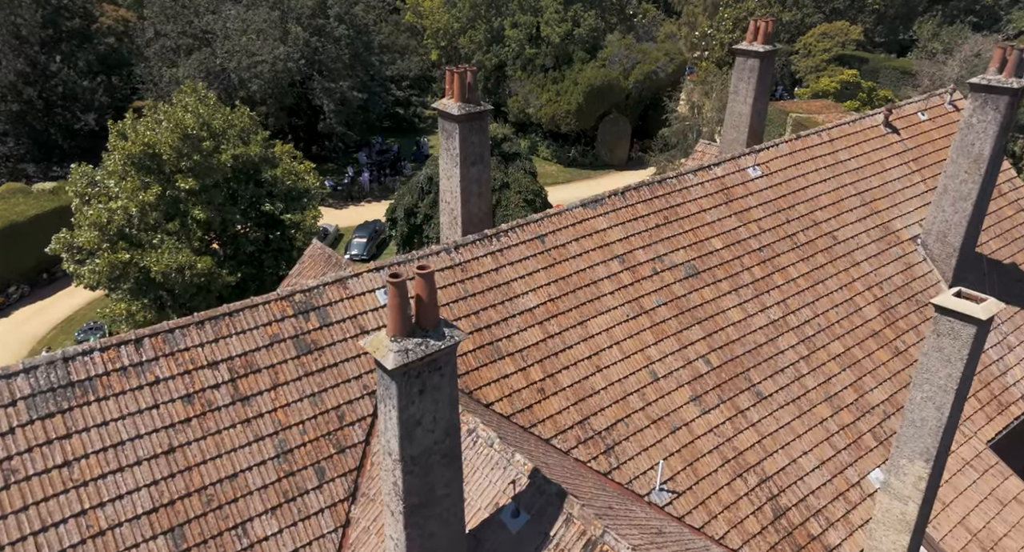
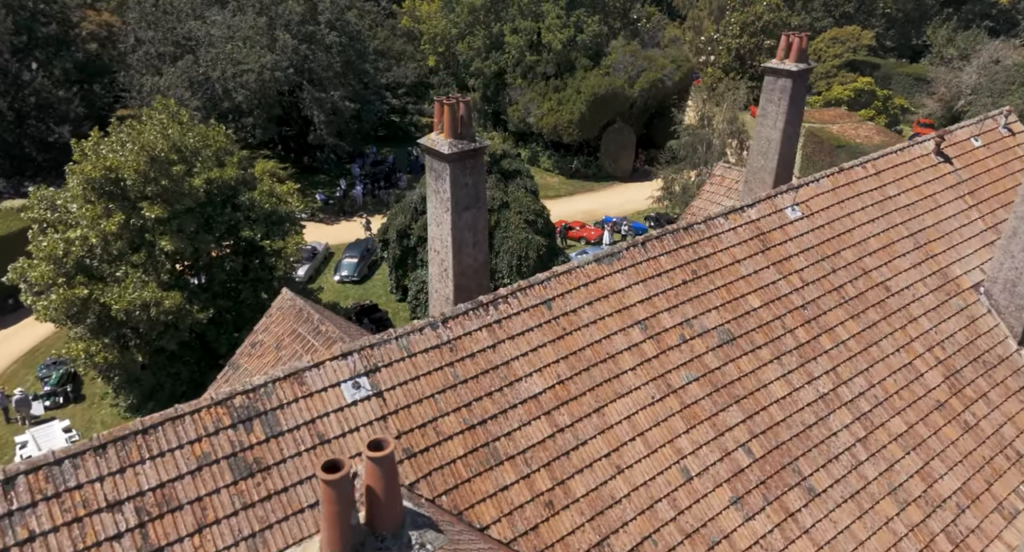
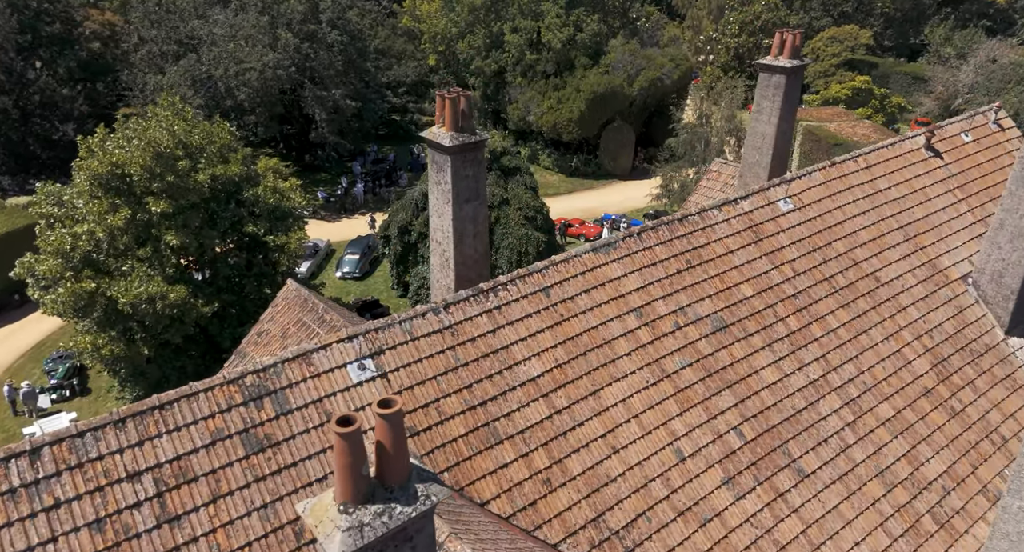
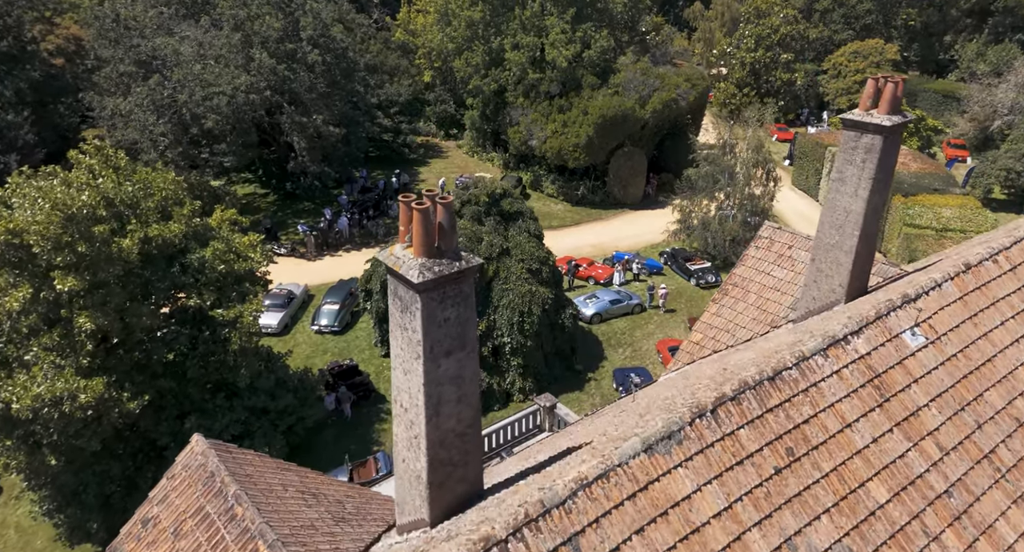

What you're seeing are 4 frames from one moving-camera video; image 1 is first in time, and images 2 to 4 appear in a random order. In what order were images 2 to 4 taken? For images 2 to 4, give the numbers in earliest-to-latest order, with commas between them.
3, 2, 4
